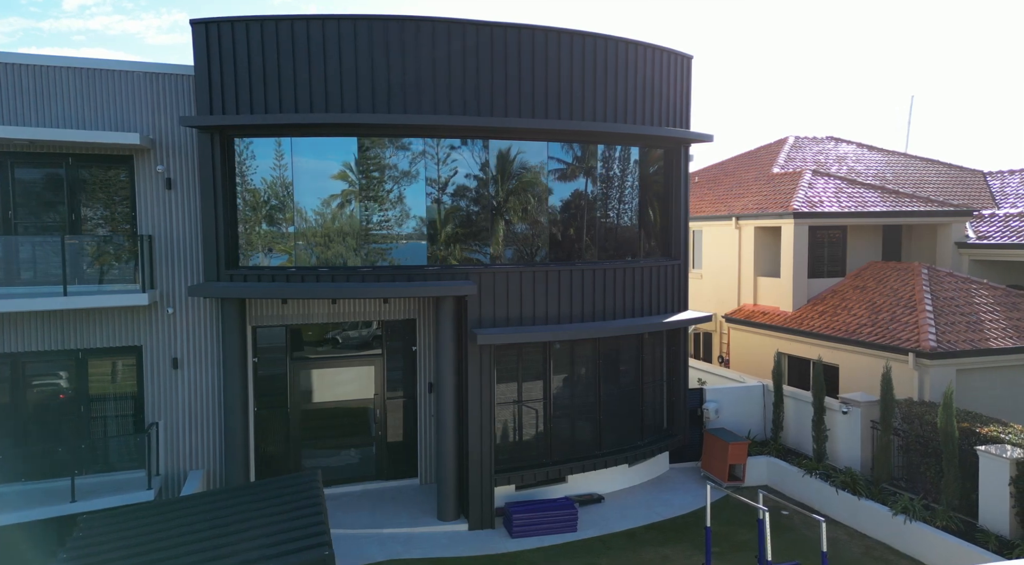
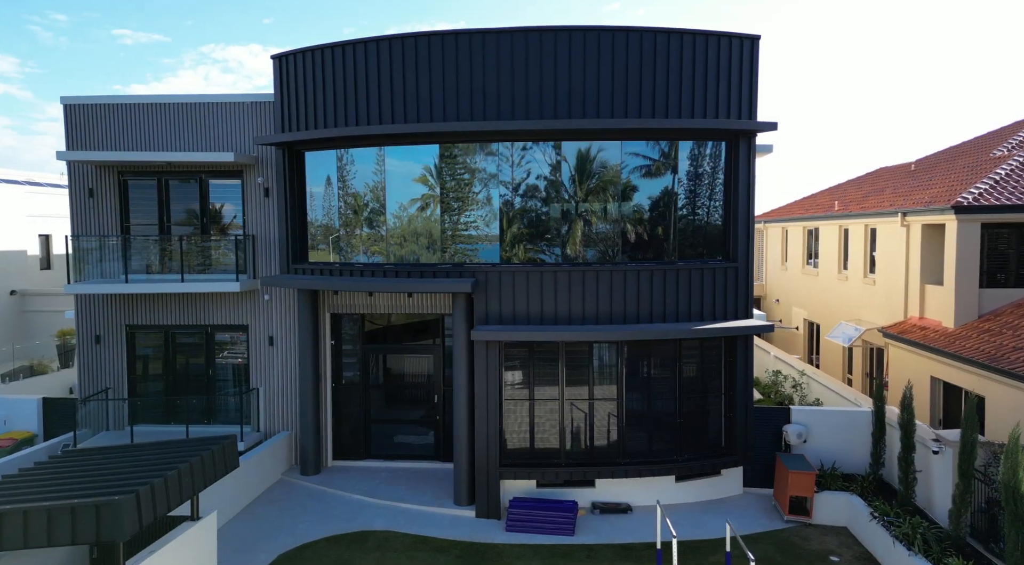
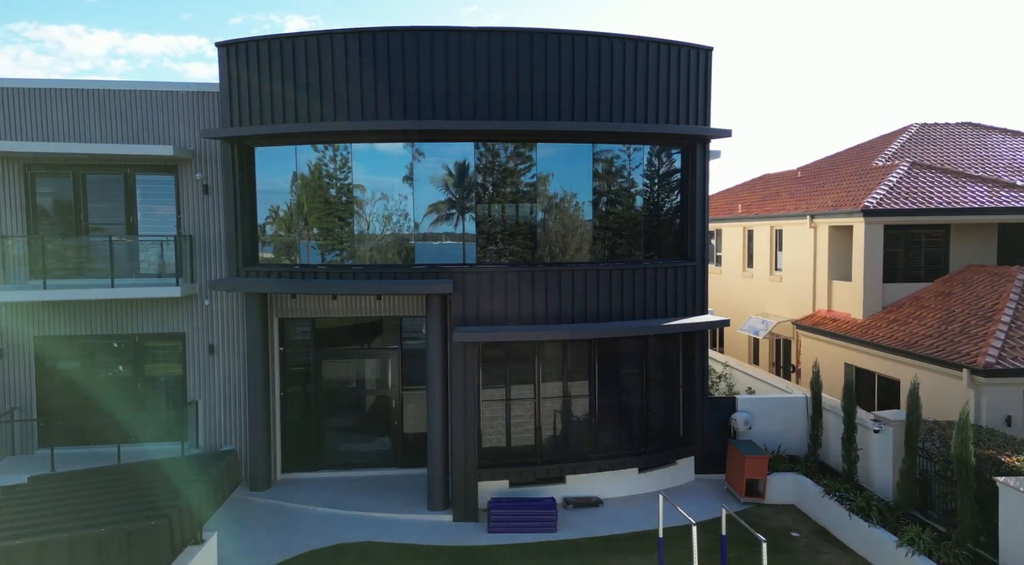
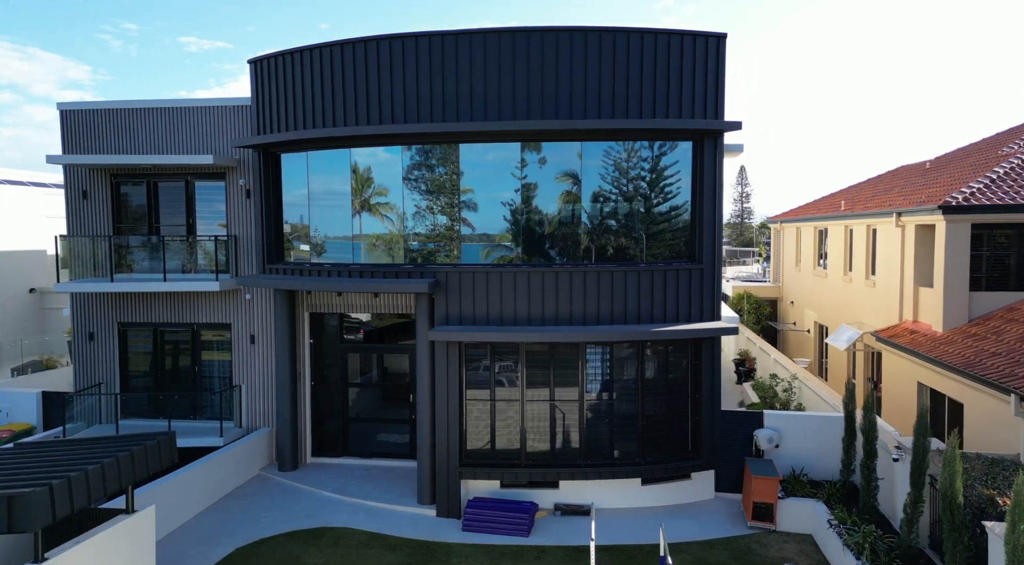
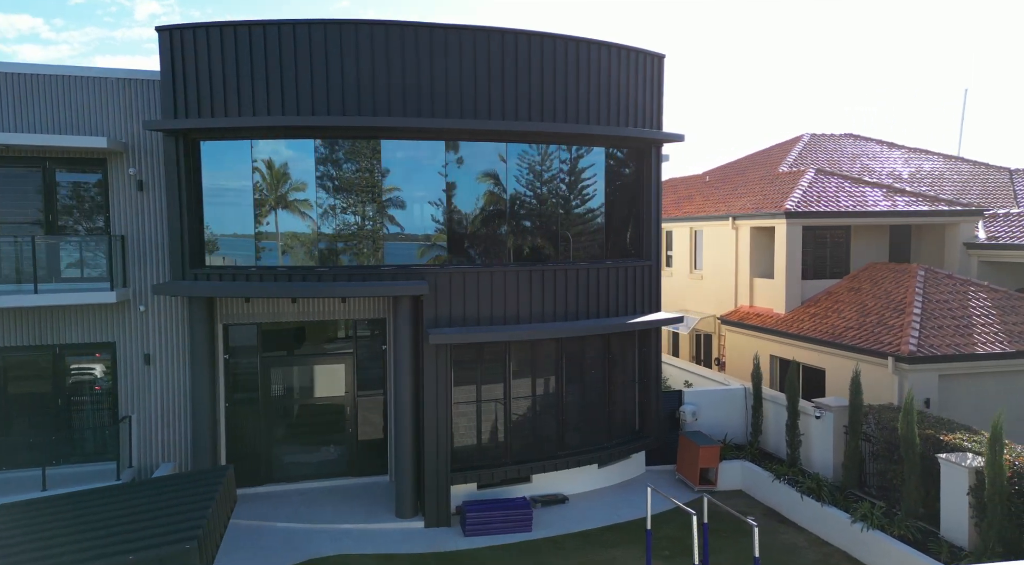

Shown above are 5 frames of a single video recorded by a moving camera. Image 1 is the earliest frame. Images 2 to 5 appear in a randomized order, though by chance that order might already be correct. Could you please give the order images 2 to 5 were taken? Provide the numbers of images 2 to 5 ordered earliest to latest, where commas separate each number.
5, 3, 2, 4
